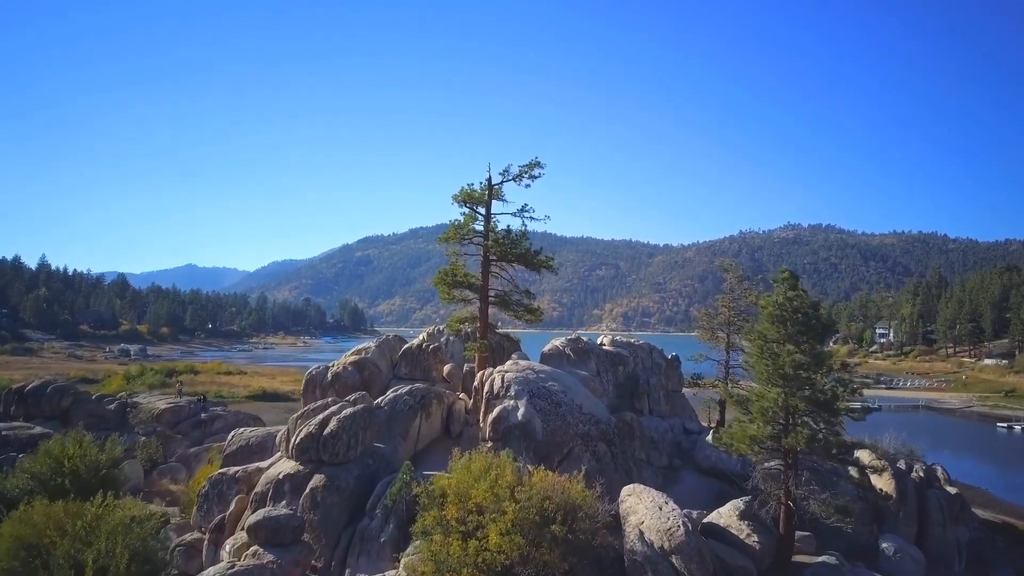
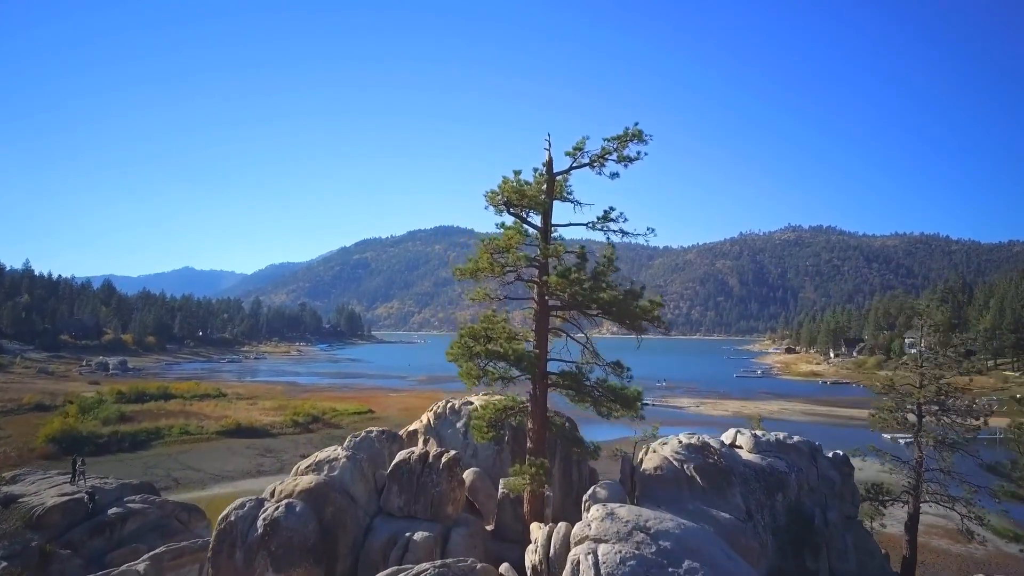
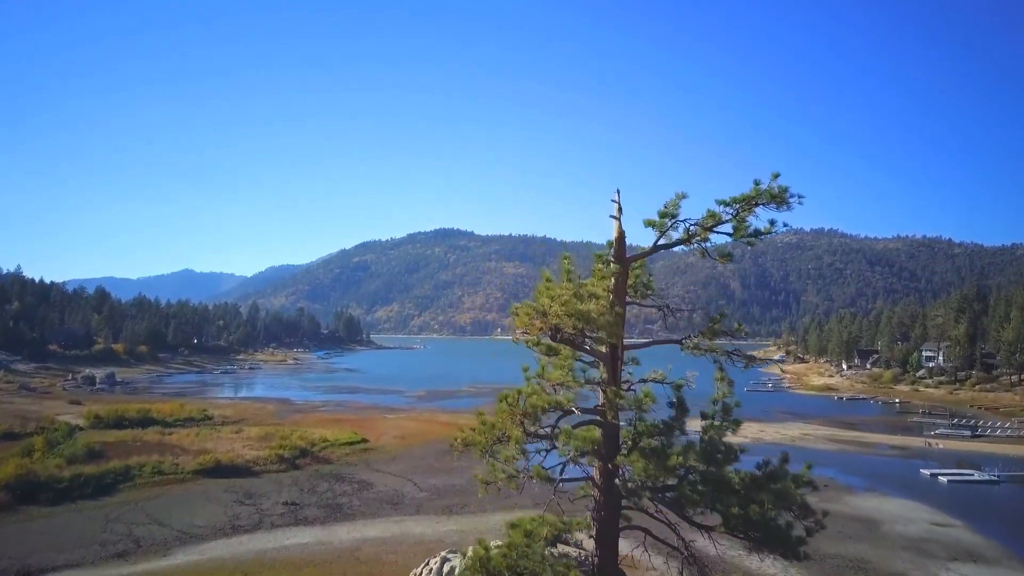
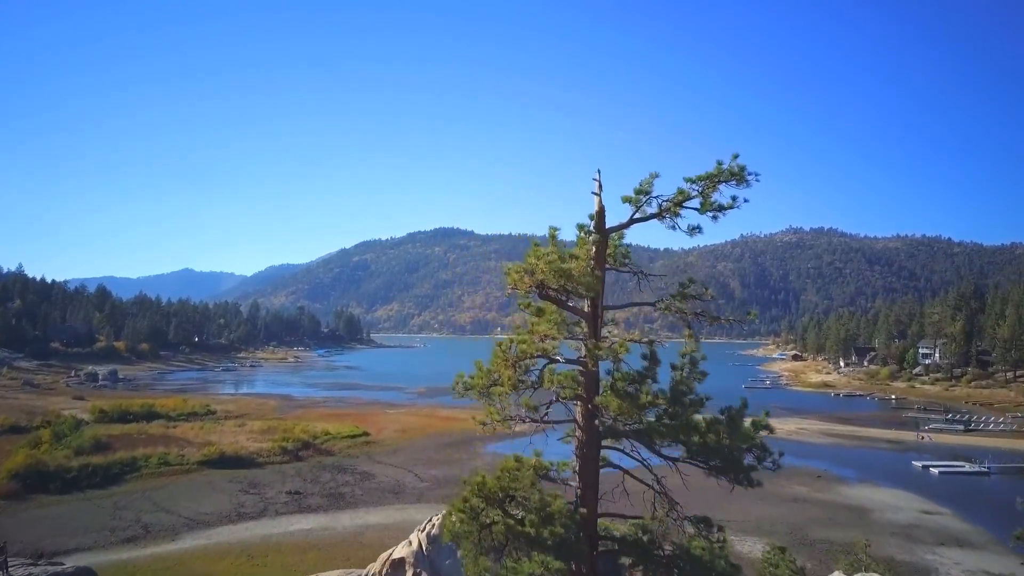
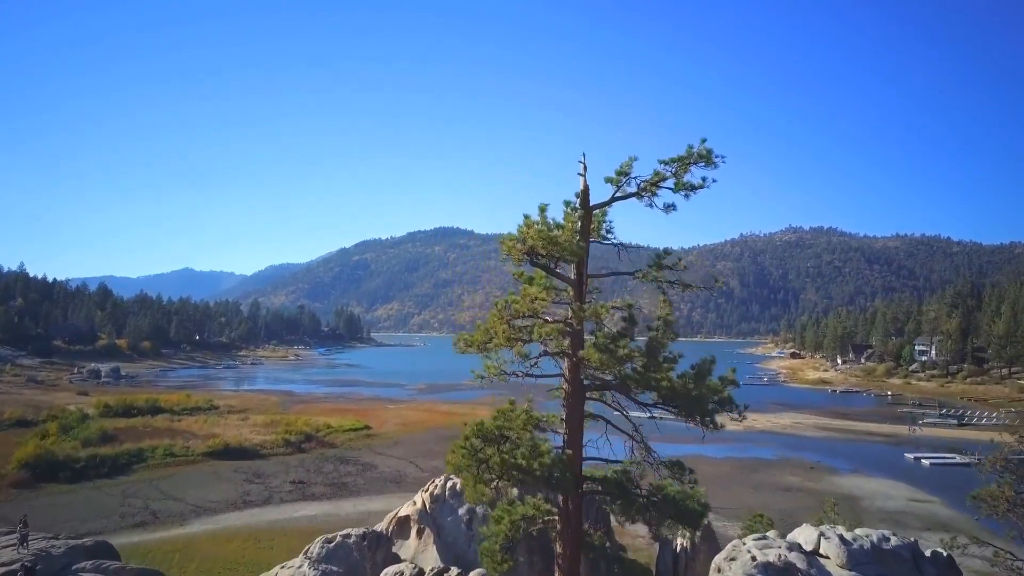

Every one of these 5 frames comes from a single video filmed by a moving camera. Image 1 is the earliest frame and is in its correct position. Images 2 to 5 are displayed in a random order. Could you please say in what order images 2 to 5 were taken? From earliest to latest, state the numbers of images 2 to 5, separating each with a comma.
2, 5, 4, 3
